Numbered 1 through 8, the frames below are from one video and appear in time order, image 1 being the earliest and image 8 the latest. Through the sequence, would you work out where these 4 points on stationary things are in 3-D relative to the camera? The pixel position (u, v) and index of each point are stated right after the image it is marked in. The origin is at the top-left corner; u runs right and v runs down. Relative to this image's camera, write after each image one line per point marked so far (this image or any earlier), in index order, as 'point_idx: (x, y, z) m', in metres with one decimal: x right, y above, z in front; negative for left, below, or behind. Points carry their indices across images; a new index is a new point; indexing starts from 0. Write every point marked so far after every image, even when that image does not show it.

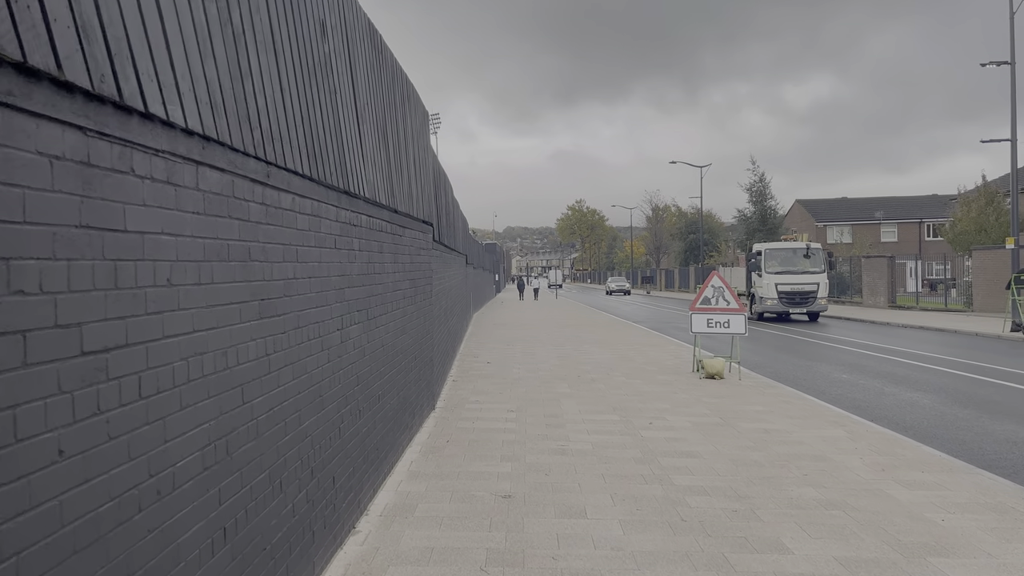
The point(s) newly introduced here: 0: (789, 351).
0: (+6.1, -1.3, +17.3) m
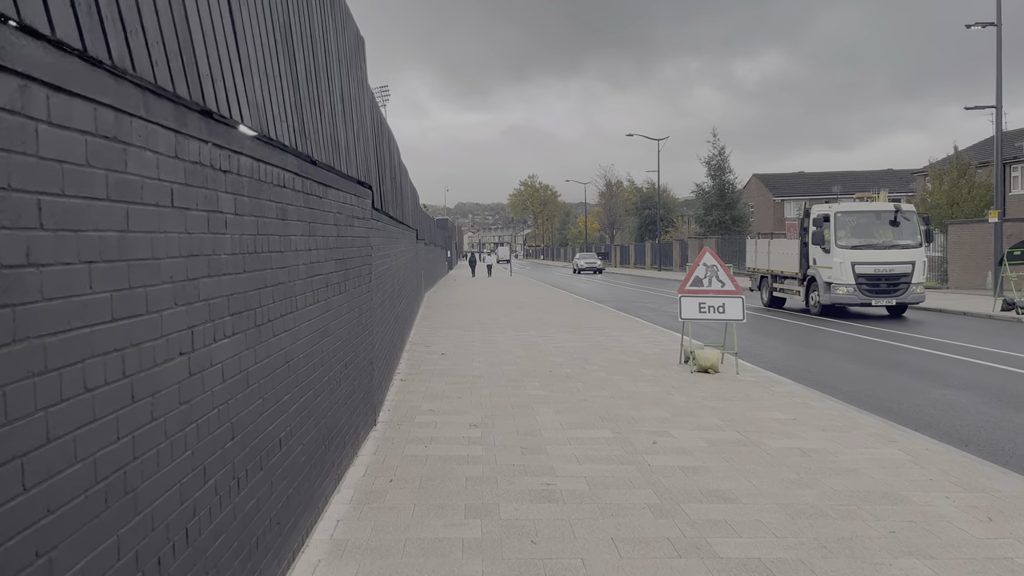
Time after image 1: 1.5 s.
0: (+5.3, -0.9, +15.5) m
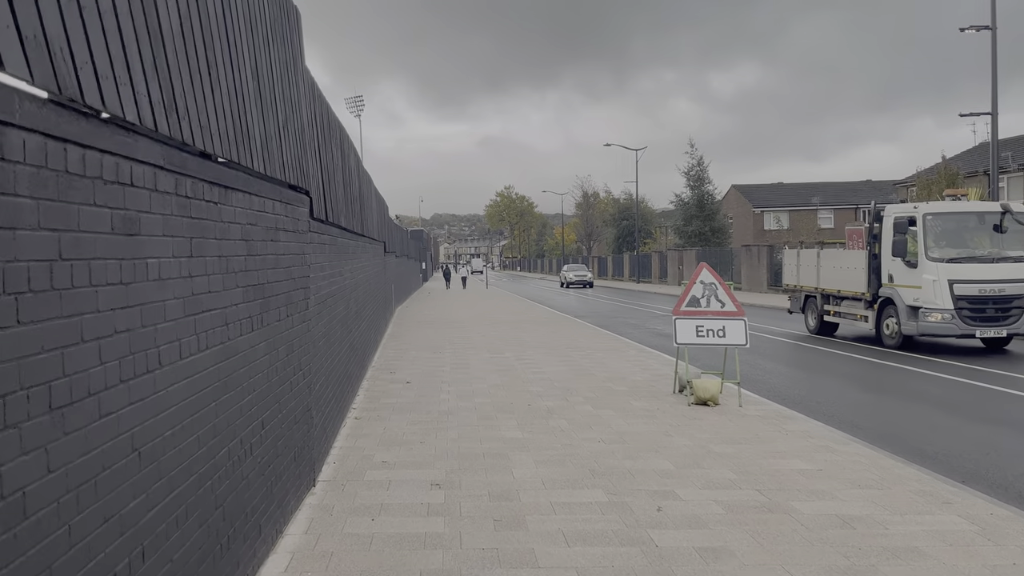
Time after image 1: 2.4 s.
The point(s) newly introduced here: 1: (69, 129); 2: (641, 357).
0: (+4.8, -1.2, +14.2) m
1: (-1.4, +0.5, +2.5) m
2: (+2.5, -1.3, +15.5) m
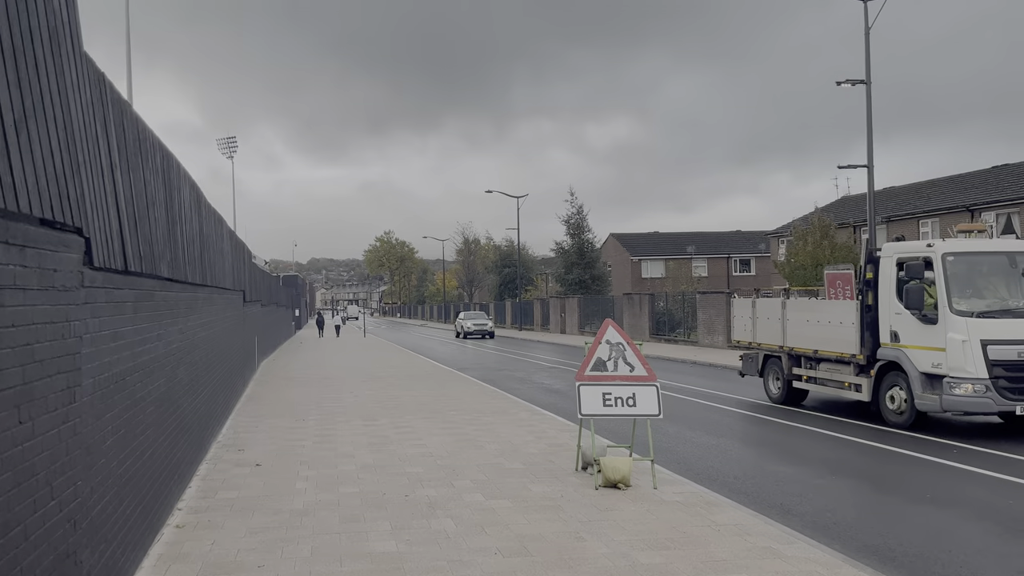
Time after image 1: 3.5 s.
0: (+2.8, -2.1, +12.9) m
1: (-1.6, +0.3, +0.6) m
2: (+0.4, -2.3, +13.9) m
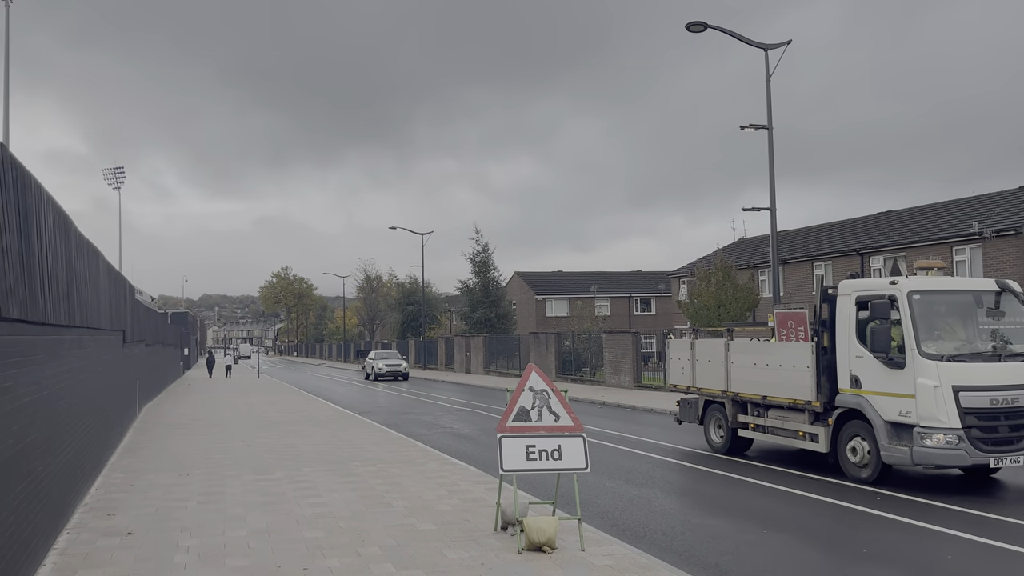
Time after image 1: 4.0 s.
0: (+1.5, -2.8, +12.3) m
1: (-1.4, +0.2, -0.3) m
2: (-1.1, -3.0, +13.0) m
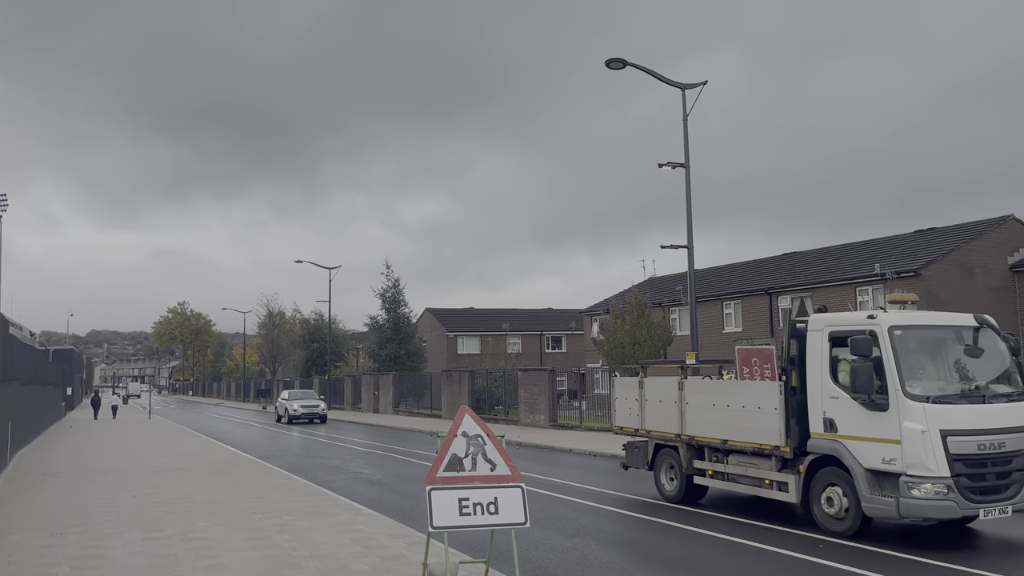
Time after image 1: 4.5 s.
0: (+0.4, -3.3, +11.4) m
1: (-1.0, +0.4, -1.3) m
2: (-2.3, -3.5, +11.8) m
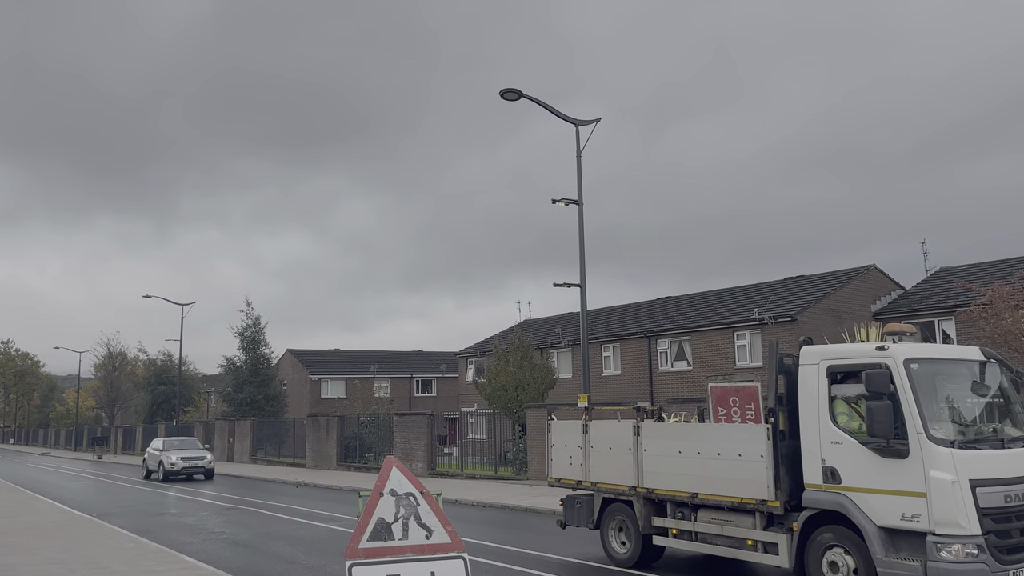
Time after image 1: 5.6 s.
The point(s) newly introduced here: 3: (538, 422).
0: (-0.9, -3.7, +10.0) m
1: (0.0, +0.6, -2.5) m
2: (-3.6, -3.9, +9.9) m
3: (+0.6, -3.3, +19.8) m
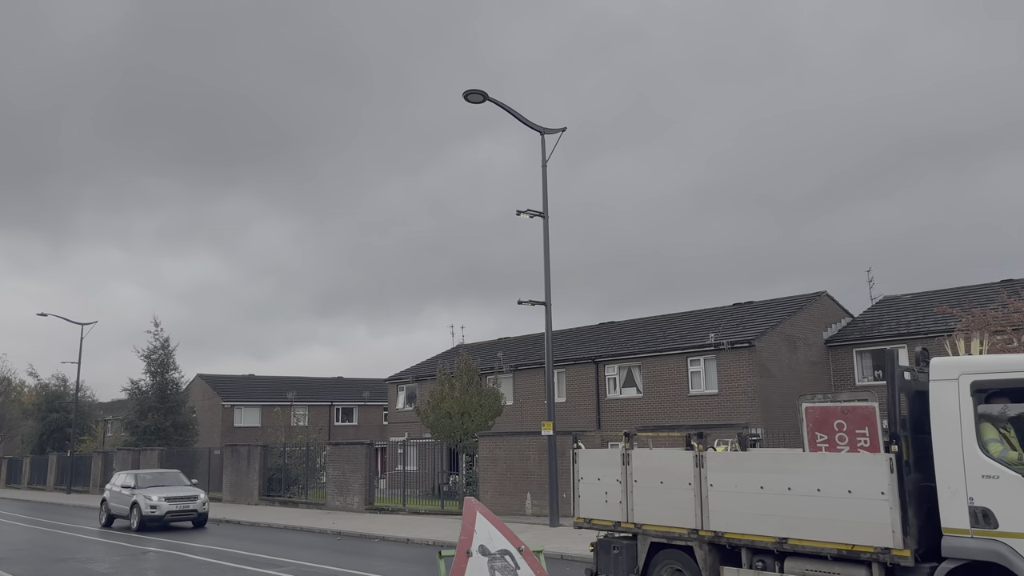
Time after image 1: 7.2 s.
0: (-1.0, -3.8, +8.5) m
1: (+1.3, +1.0, -3.7) m
2: (-3.6, -3.9, +8.1) m
3: (-0.5, -3.8, +18.4) m
